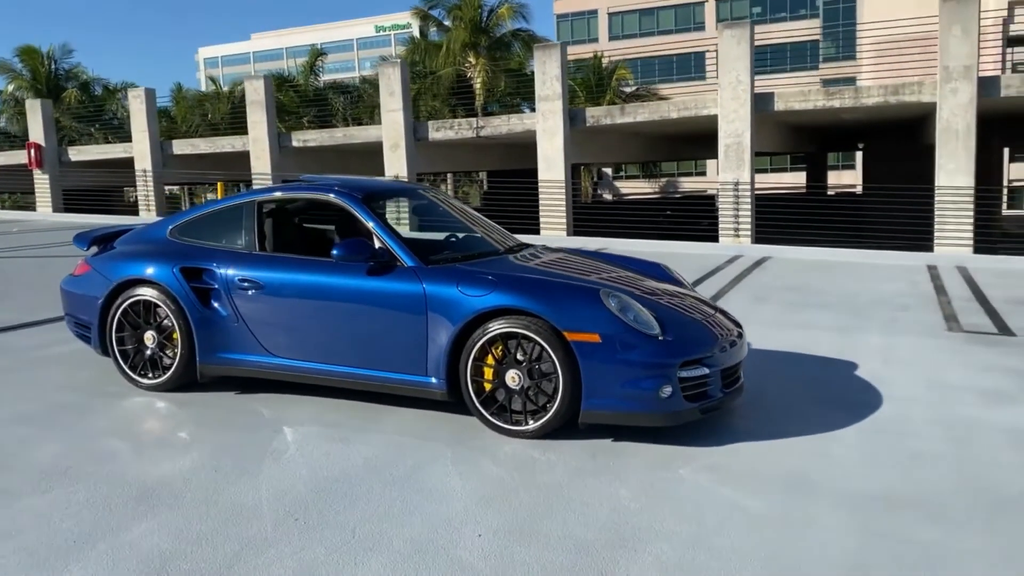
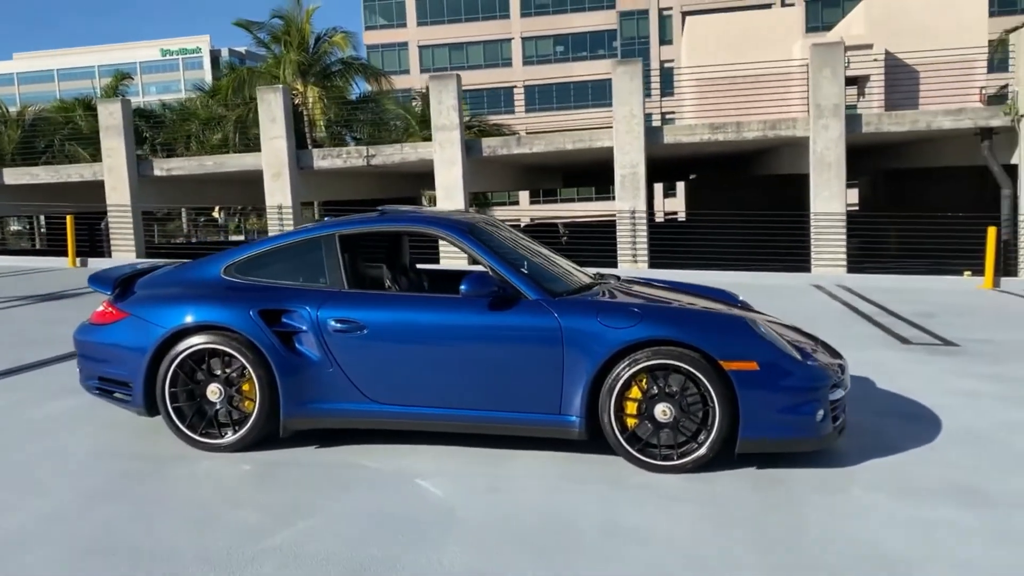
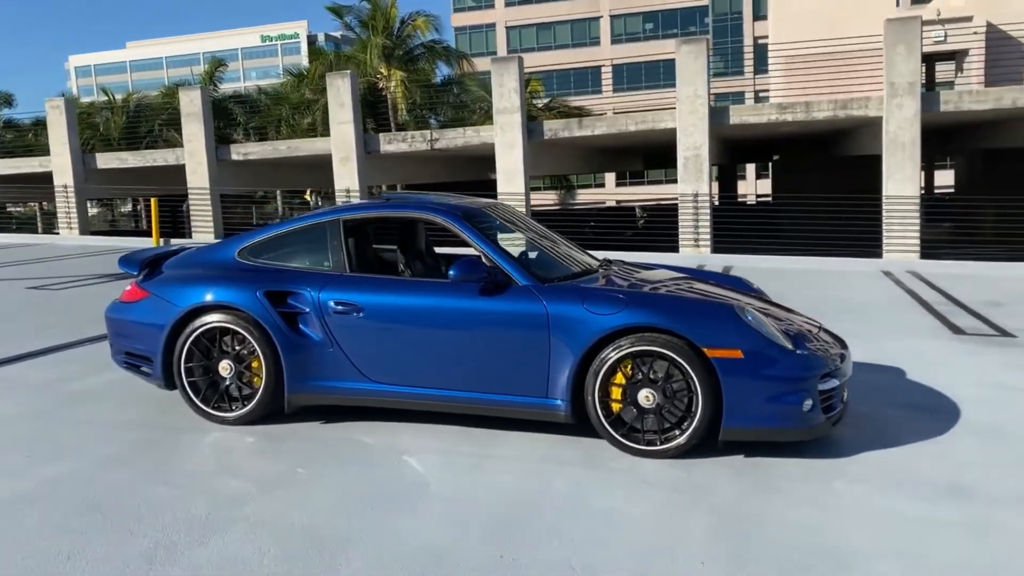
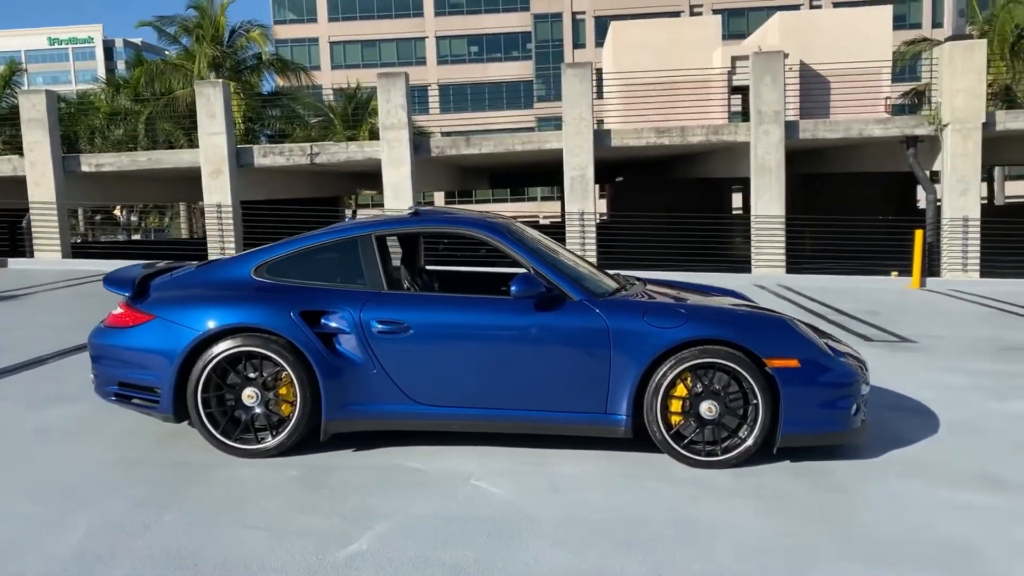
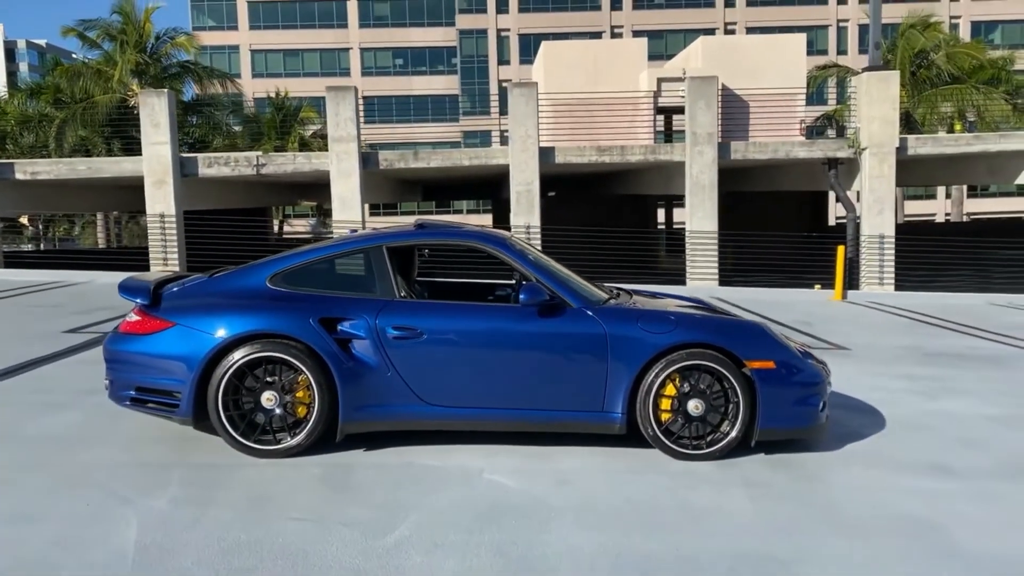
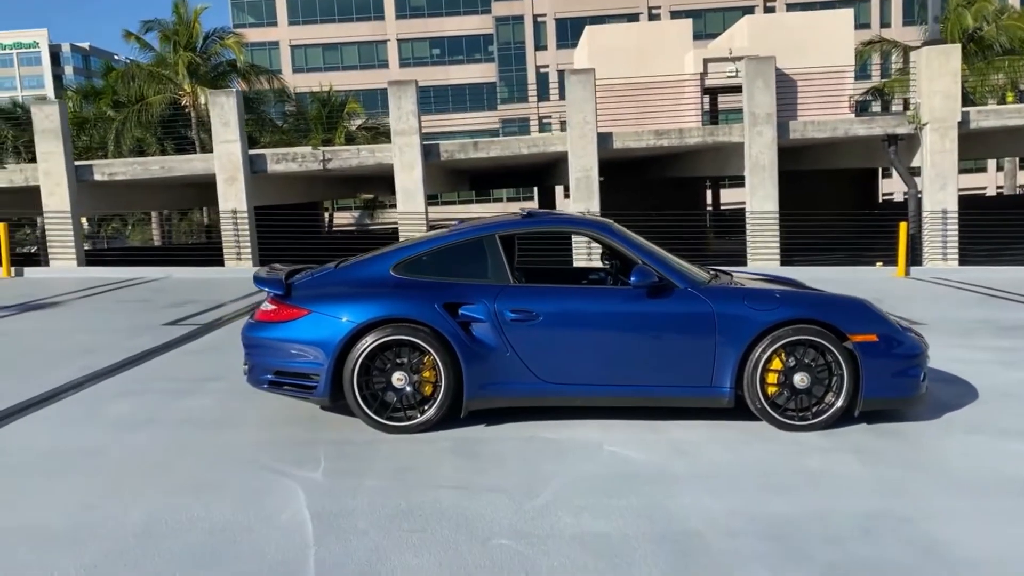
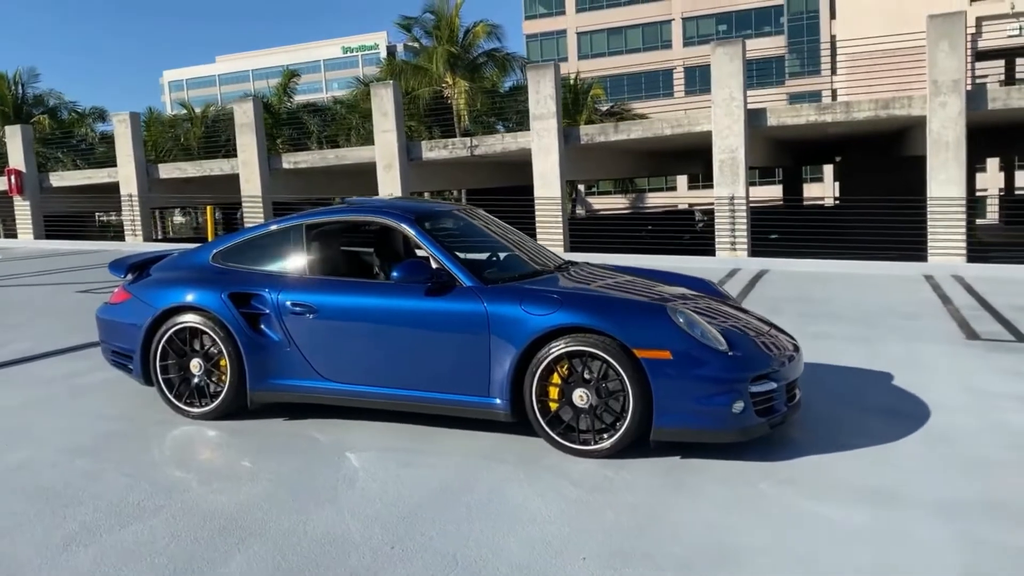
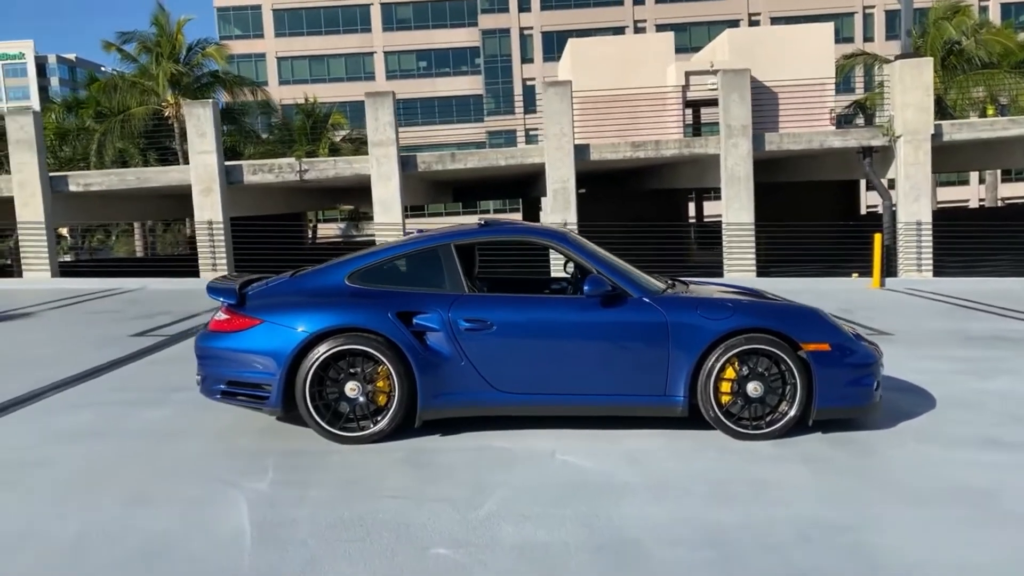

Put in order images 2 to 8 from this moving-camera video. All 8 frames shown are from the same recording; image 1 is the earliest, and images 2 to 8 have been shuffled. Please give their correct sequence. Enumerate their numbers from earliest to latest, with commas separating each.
7, 3, 2, 4, 5, 8, 6
